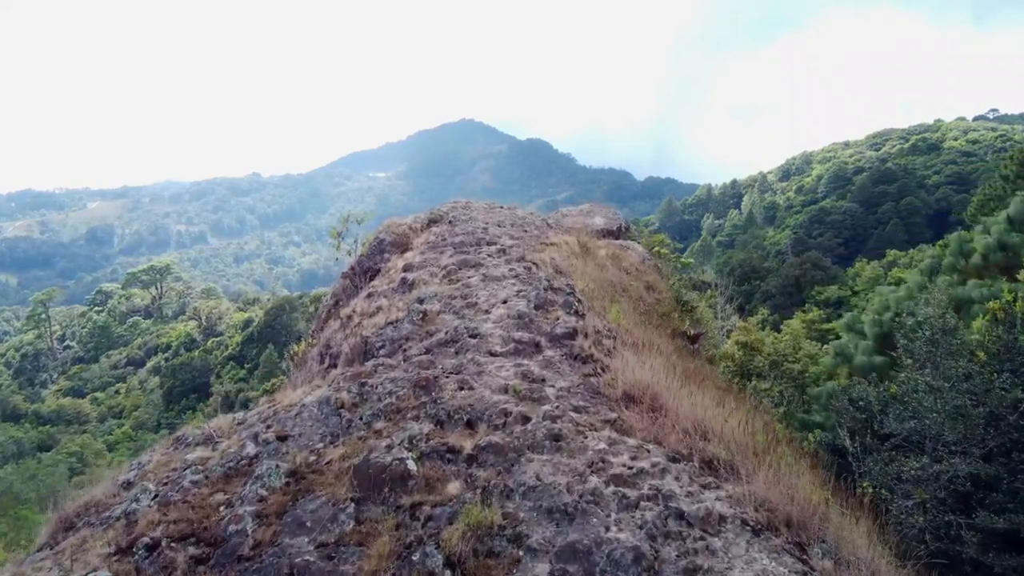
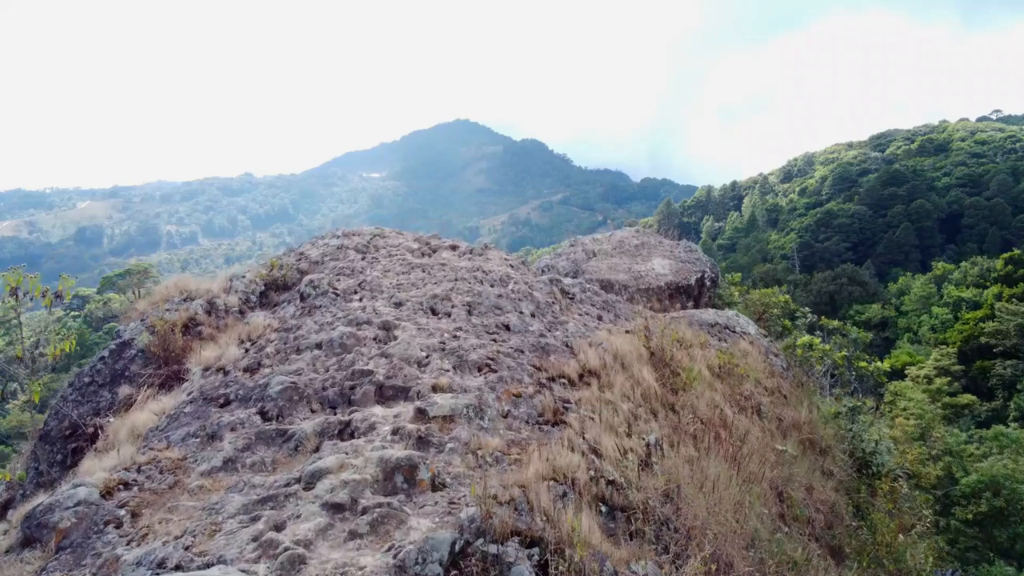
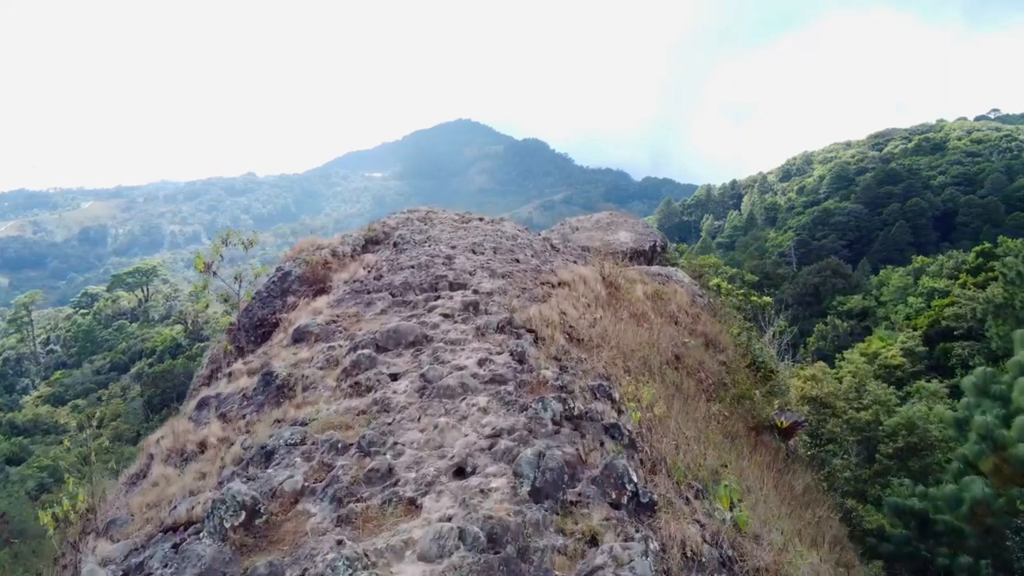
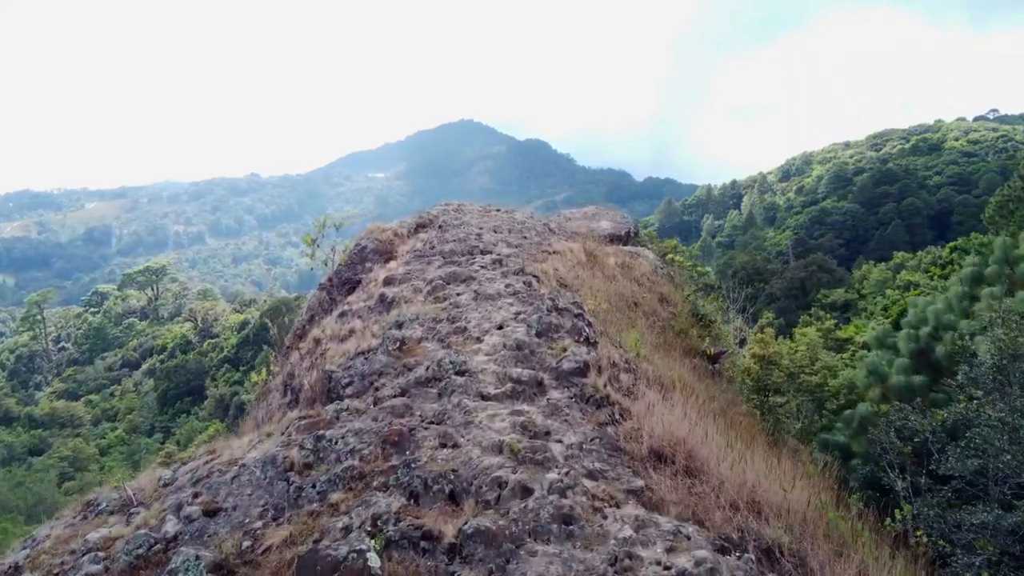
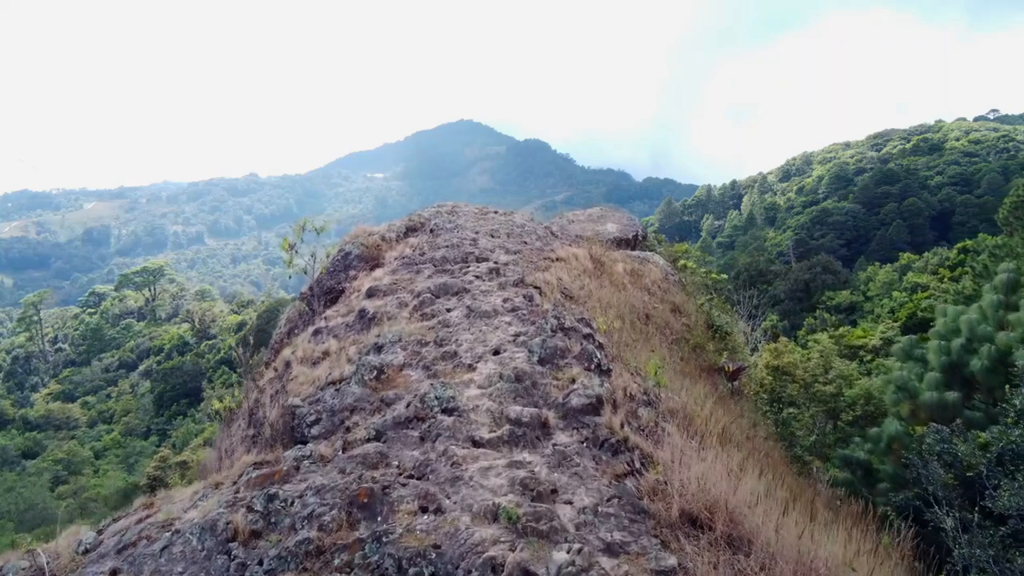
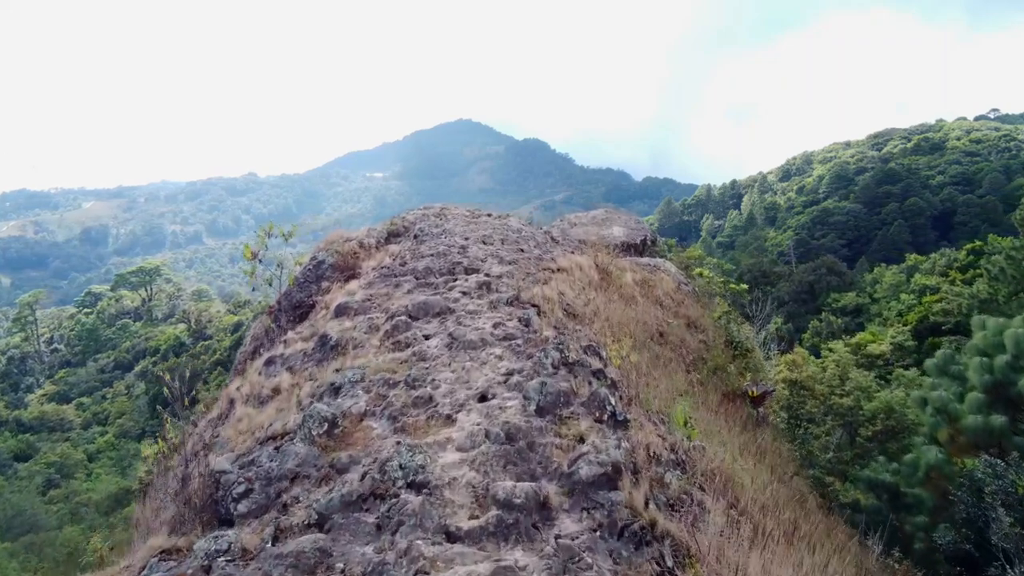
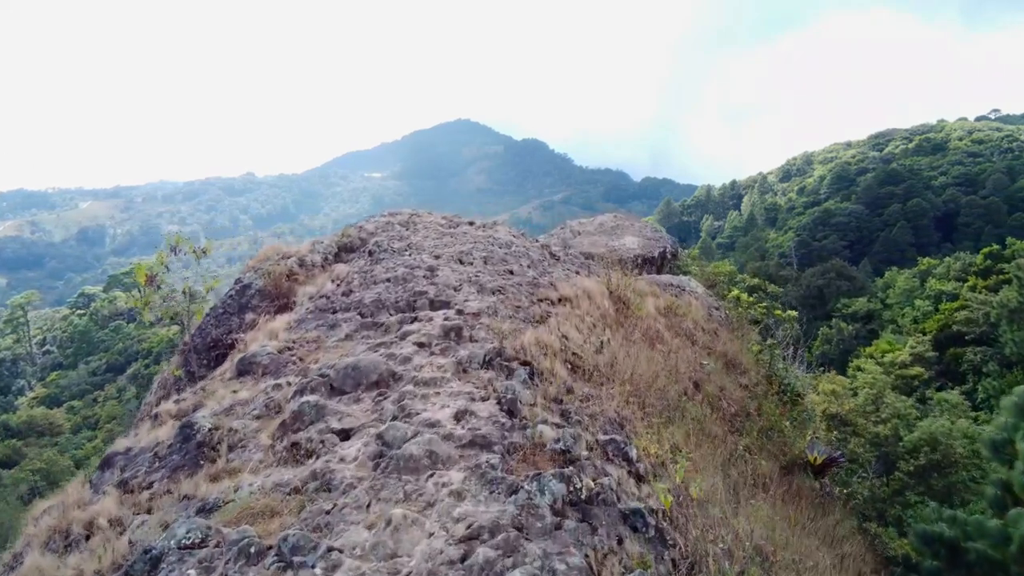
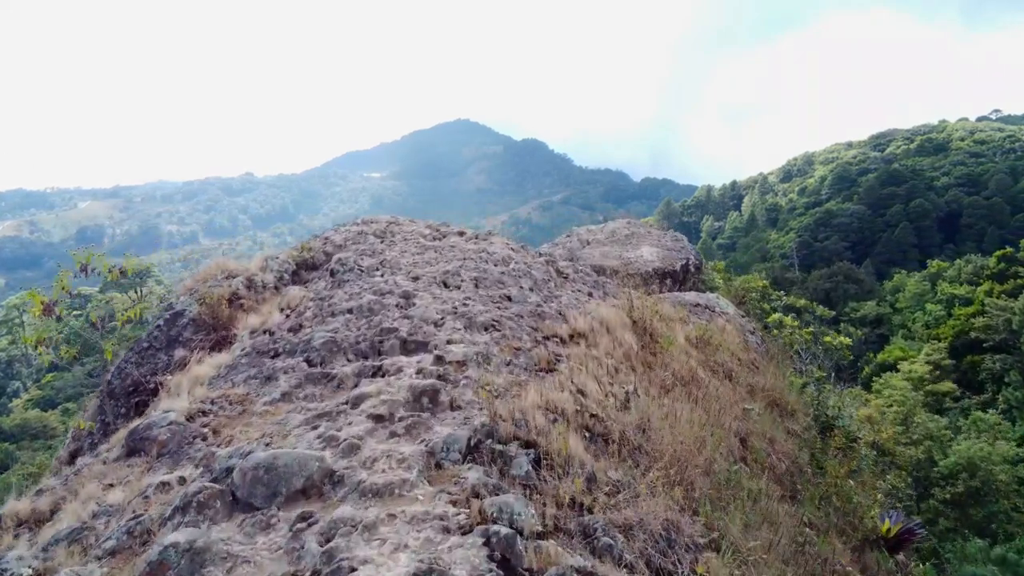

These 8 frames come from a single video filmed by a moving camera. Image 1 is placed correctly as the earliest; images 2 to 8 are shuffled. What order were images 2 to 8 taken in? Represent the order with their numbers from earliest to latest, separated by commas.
4, 5, 6, 3, 7, 8, 2
